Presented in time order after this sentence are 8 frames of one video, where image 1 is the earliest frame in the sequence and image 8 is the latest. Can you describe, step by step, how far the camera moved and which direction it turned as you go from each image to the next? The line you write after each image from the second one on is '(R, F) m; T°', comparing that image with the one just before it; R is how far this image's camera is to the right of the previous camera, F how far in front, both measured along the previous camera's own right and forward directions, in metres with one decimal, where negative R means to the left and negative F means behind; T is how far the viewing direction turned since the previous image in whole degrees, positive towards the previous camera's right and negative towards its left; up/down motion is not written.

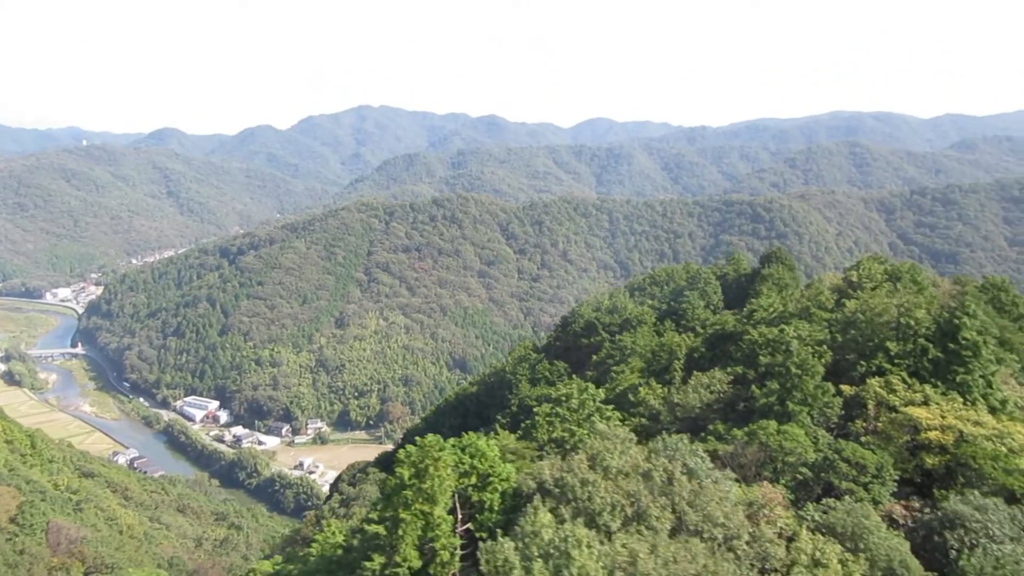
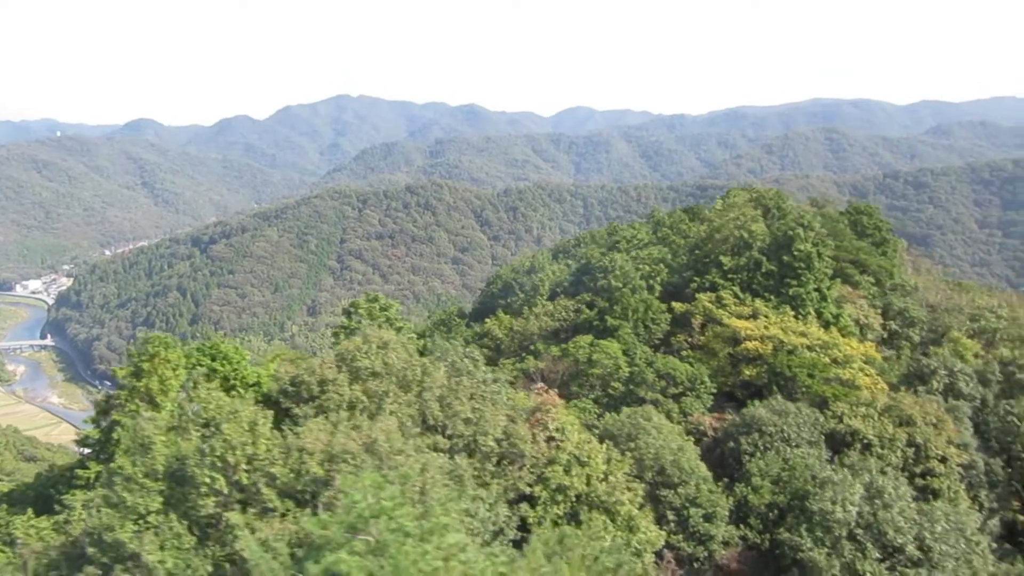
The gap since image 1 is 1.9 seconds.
(+3.9, +1.2) m; +1°
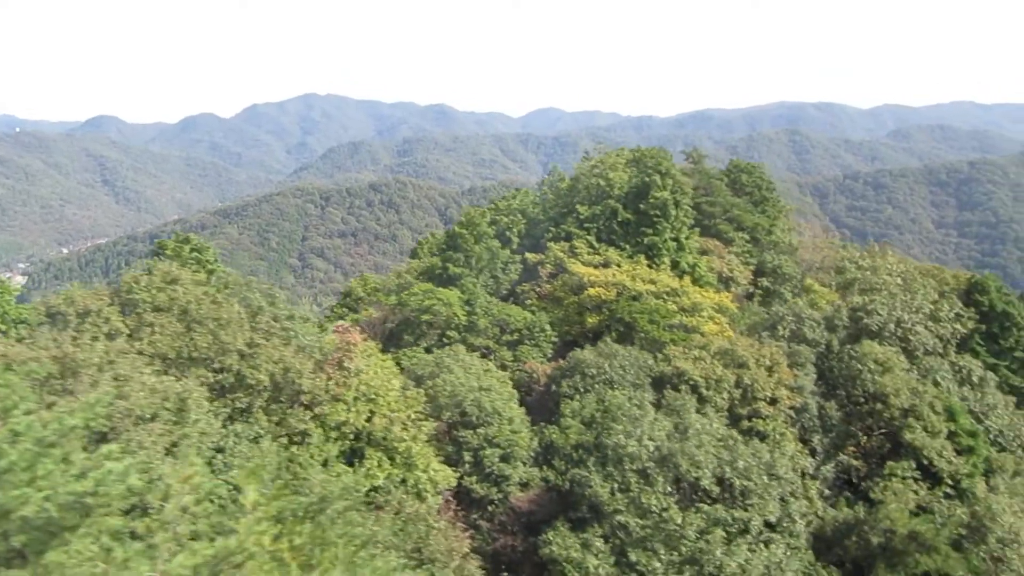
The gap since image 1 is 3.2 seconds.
(+2.8, +0.9) m; +2°
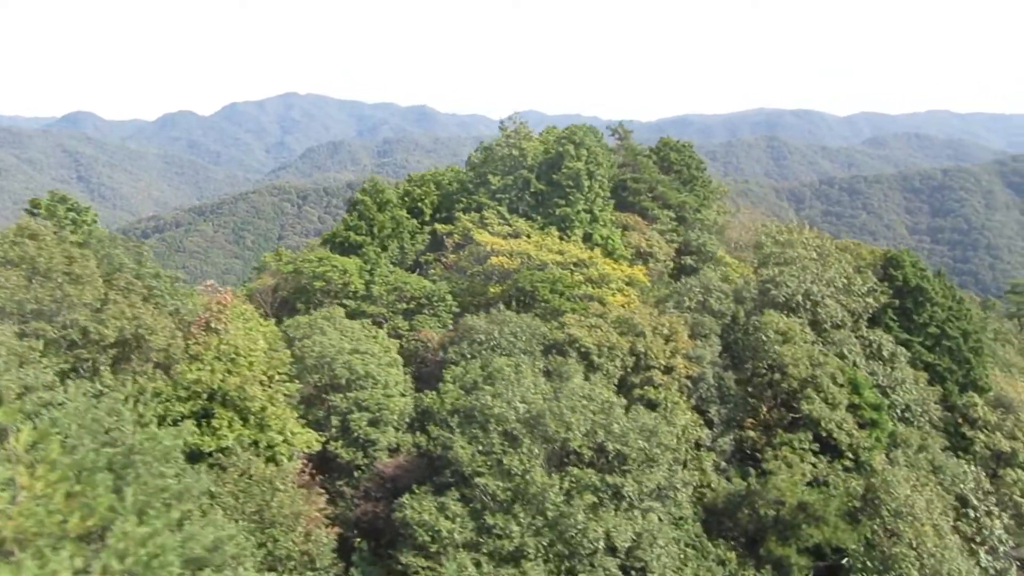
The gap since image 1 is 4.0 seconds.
(+1.5, +0.6) m; +1°
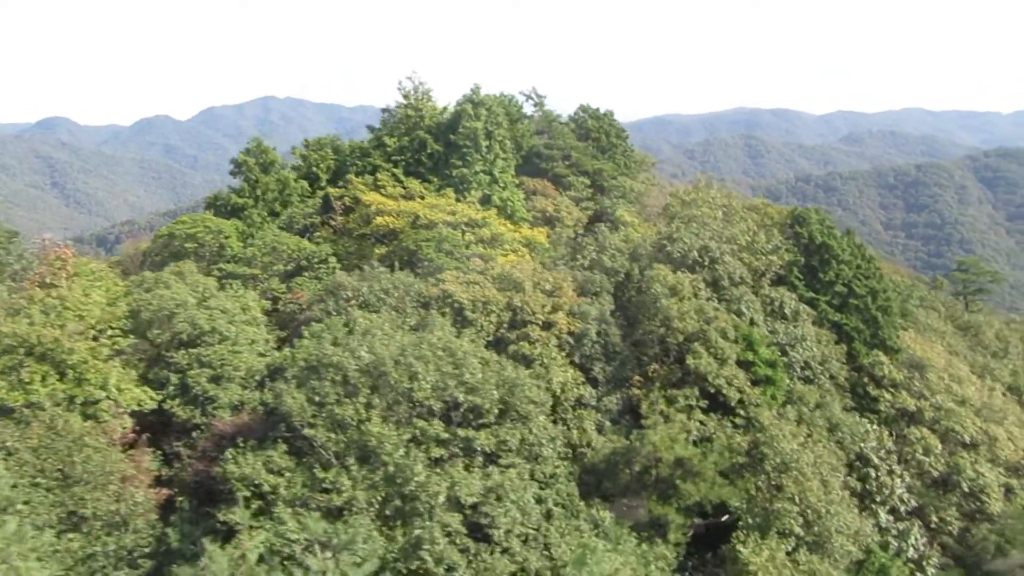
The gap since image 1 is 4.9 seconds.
(+1.7, +0.7) m; +1°
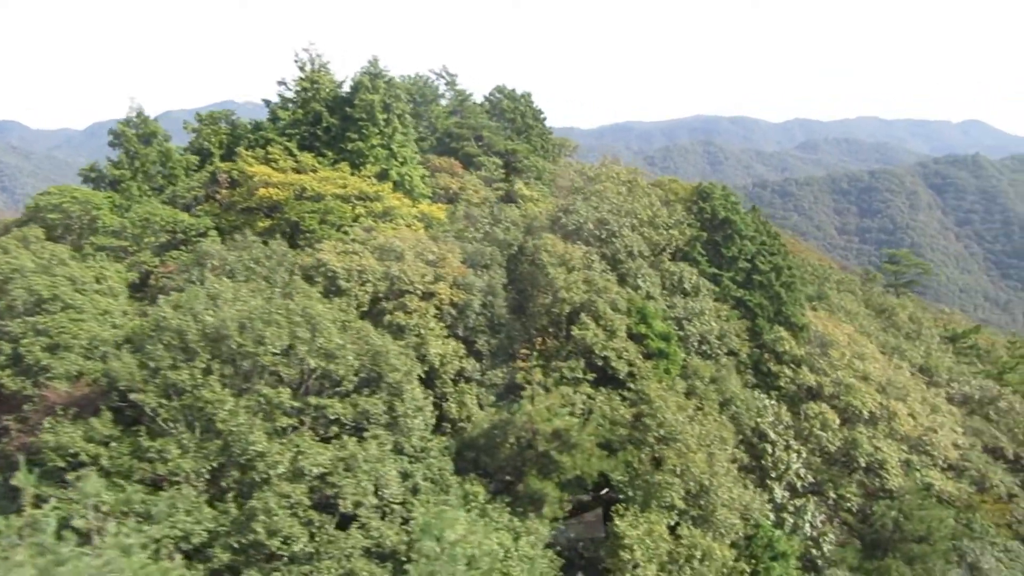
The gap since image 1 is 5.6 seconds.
(+1.3, +0.5) m; +3°
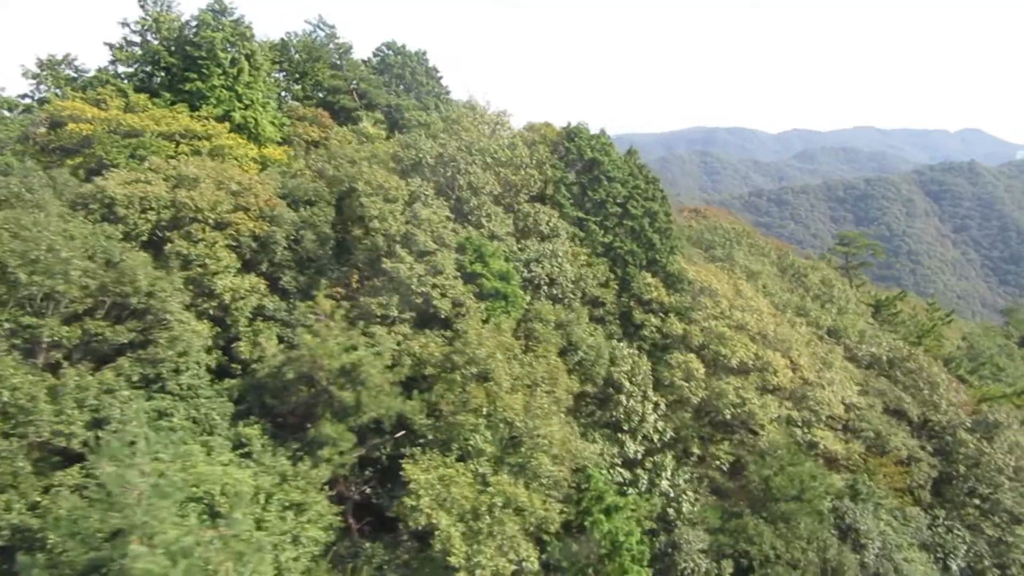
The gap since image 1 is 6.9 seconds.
(+2.7, +1.2) m; 0°
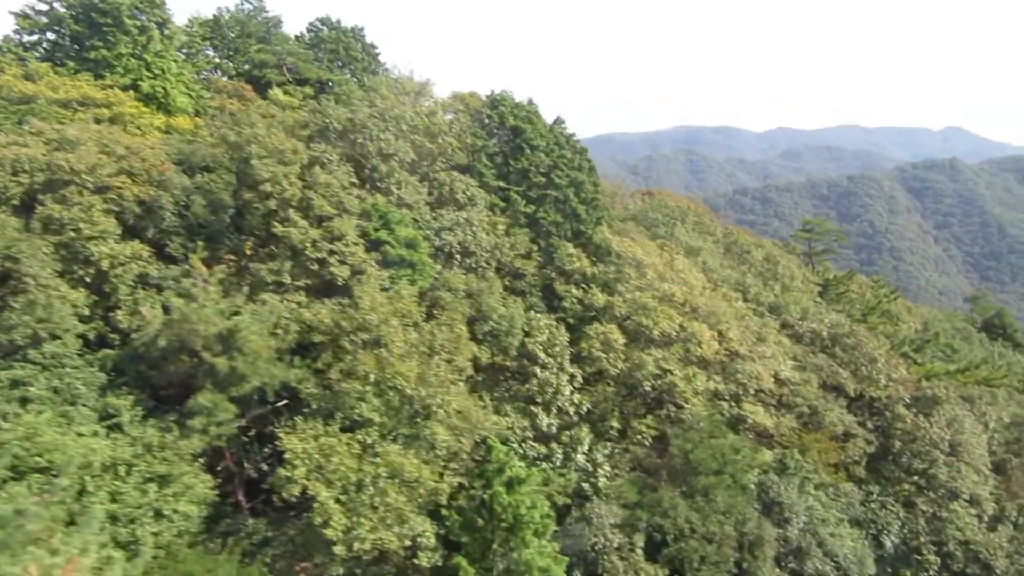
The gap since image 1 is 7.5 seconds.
(+1.2, +0.5) m; +1°
